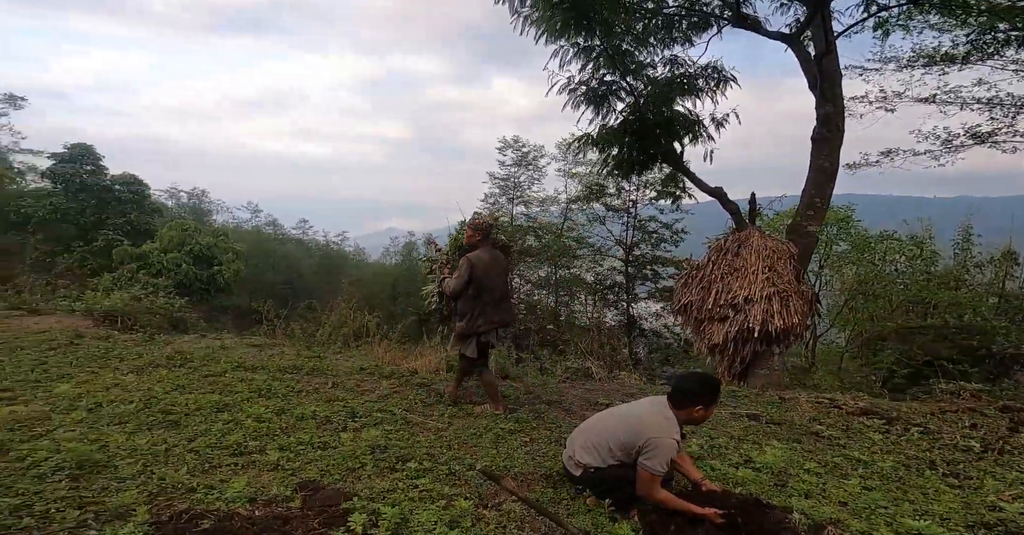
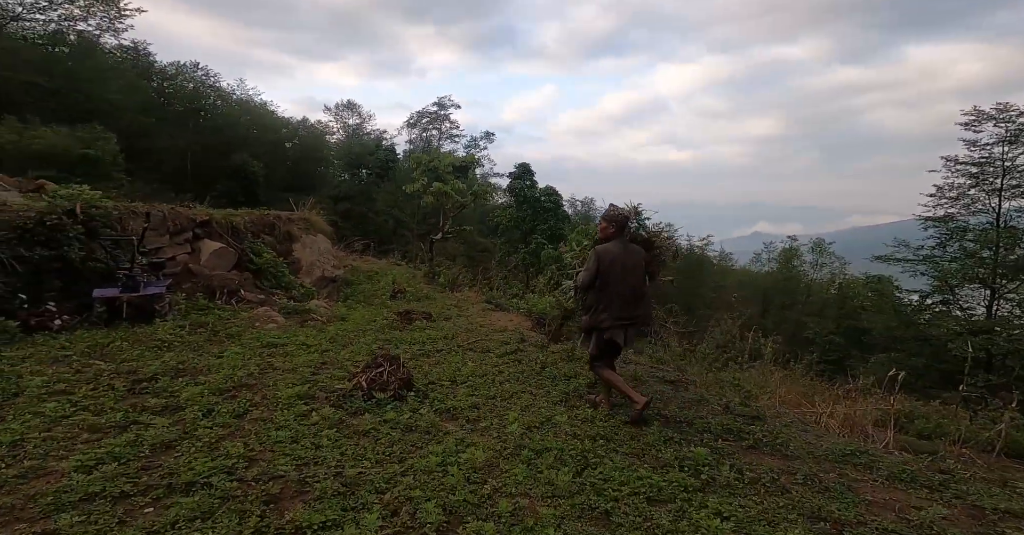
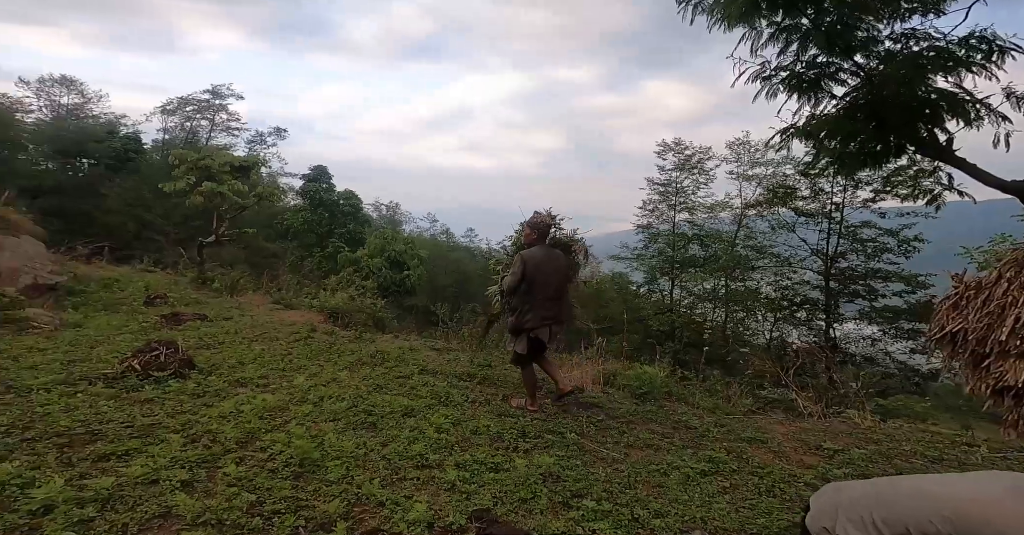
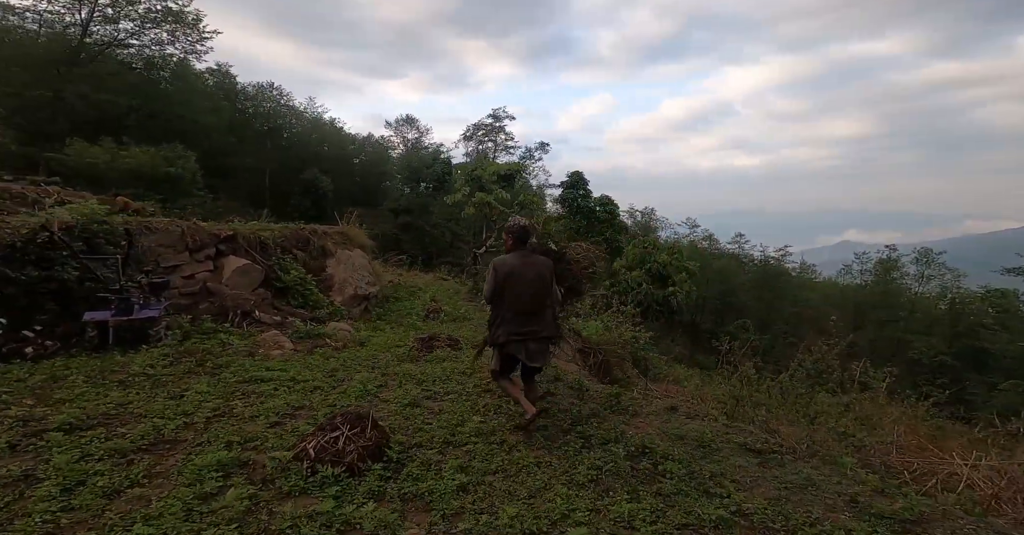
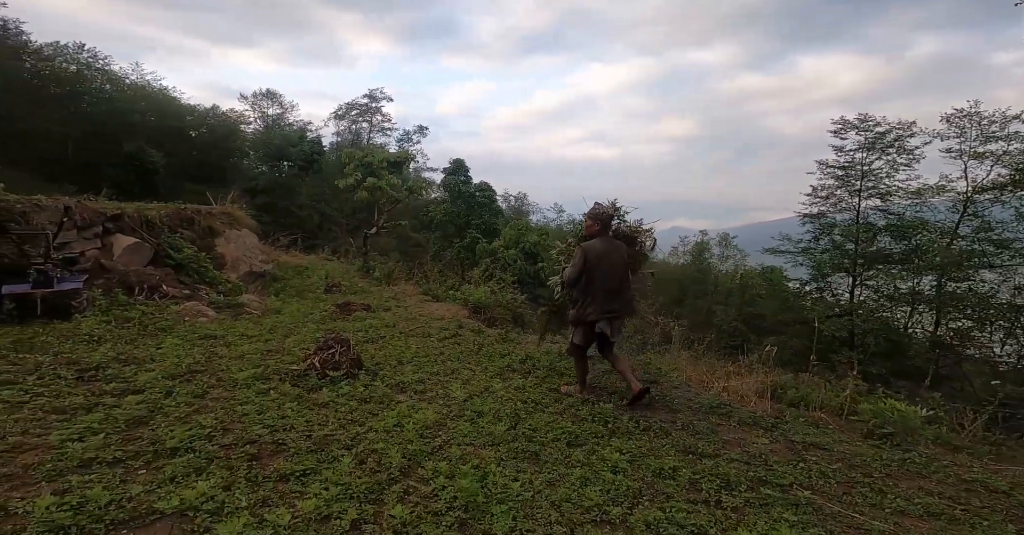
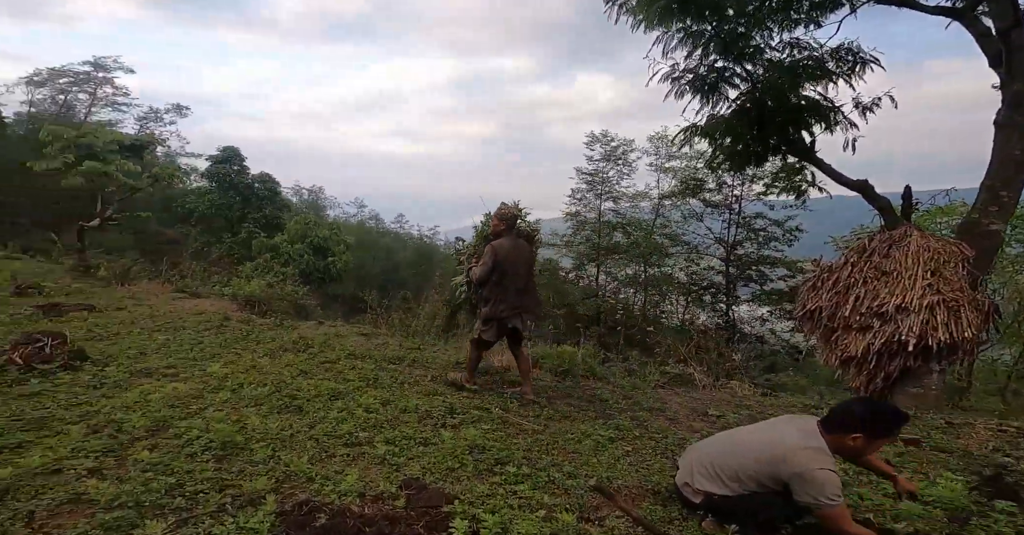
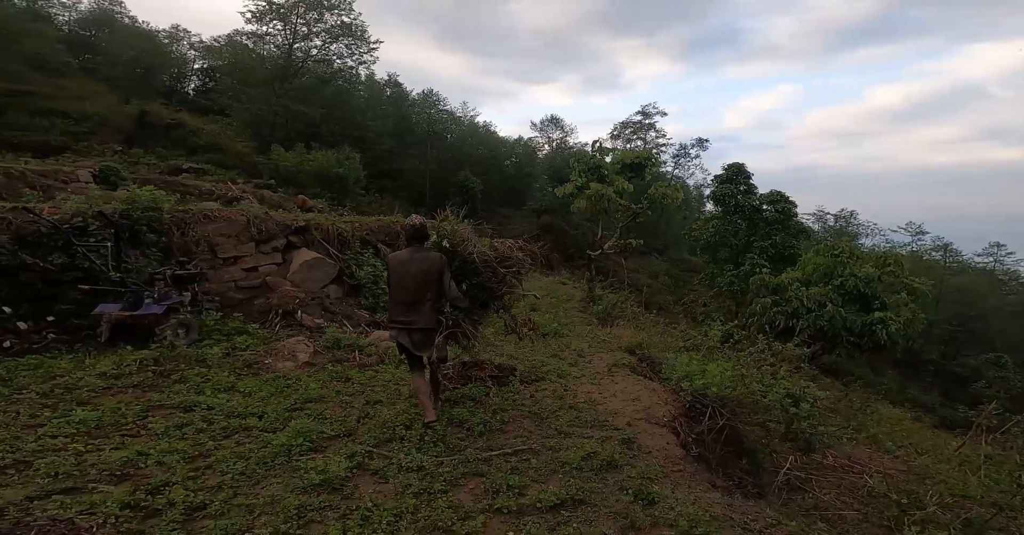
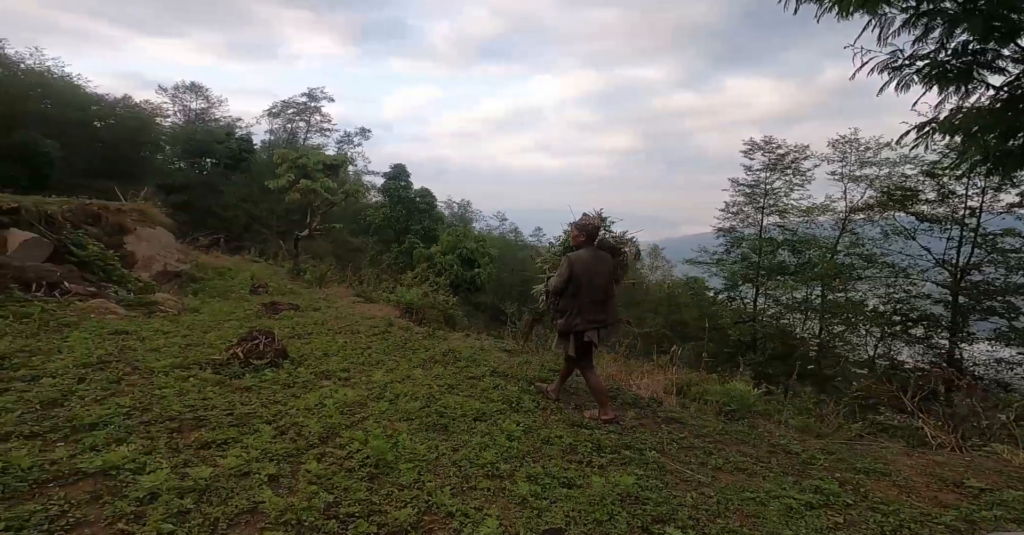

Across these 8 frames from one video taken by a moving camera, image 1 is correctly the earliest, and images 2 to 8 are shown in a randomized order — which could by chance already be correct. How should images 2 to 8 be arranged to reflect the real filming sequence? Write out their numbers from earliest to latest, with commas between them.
6, 3, 8, 5, 2, 4, 7
